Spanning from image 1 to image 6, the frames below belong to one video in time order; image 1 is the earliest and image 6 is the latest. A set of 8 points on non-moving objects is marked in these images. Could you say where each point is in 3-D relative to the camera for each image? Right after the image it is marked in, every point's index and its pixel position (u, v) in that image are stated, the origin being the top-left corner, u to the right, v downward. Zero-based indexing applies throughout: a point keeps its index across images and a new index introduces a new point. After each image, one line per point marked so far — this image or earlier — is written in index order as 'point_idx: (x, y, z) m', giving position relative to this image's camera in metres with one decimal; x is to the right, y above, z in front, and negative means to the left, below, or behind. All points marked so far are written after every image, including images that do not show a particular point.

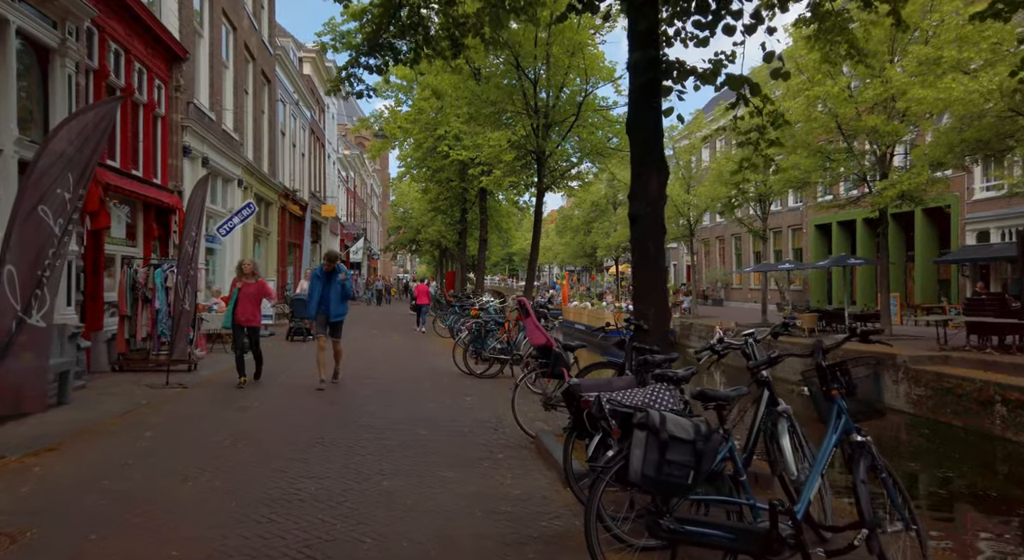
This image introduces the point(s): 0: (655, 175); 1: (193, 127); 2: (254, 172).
0: (+1.1, +0.8, +5.8) m
1: (-5.7, +2.8, +13.6) m
2: (-6.7, +2.8, +19.6) m
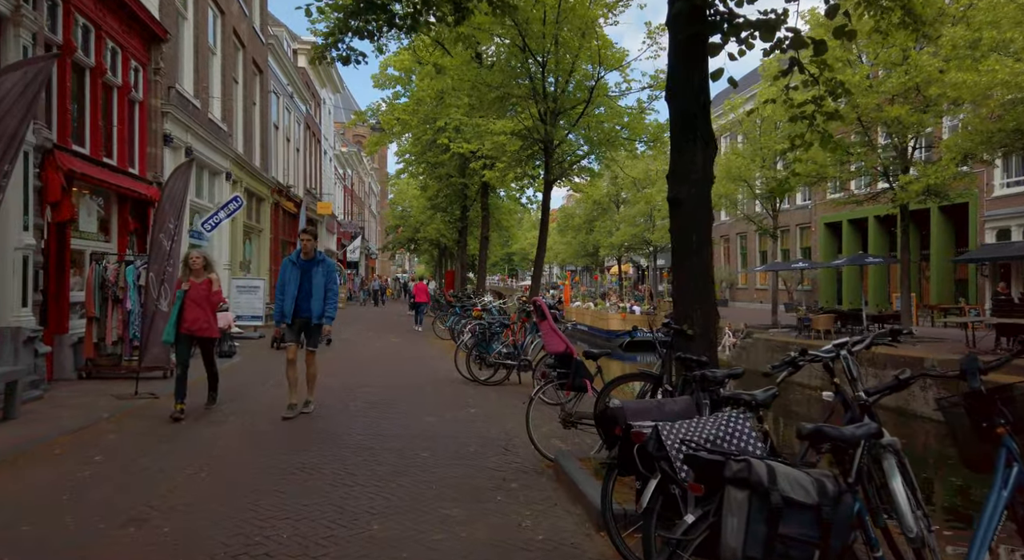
0: (+1.2, +0.8, +4.8) m
1: (-5.6, +2.8, +12.6) m
2: (-6.6, +2.8, +18.6) m
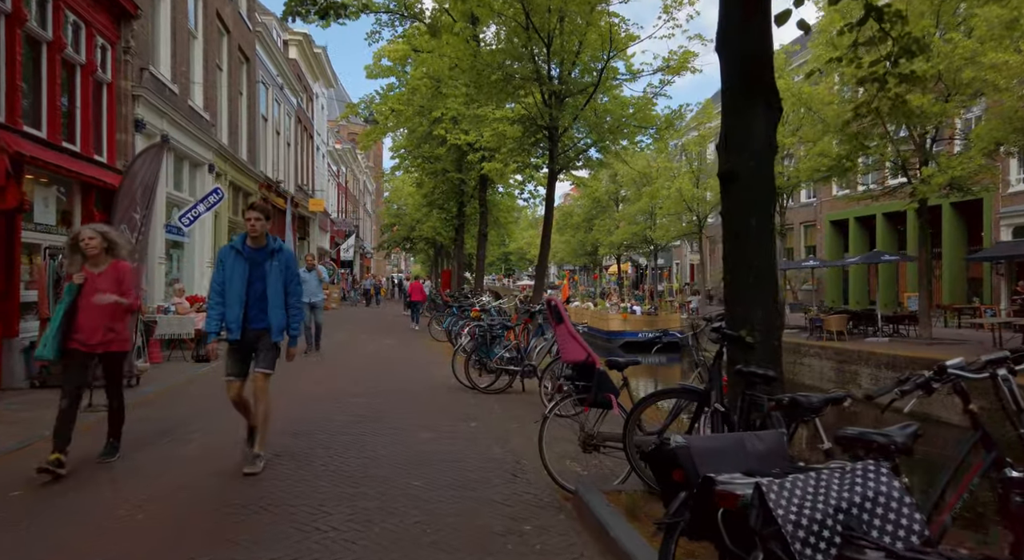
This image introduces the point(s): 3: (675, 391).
0: (+1.3, +0.9, +3.9) m
1: (-5.6, +2.8, +11.6) m
2: (-6.6, +2.8, +17.6) m
3: (+0.9, -0.6, +4.3) m
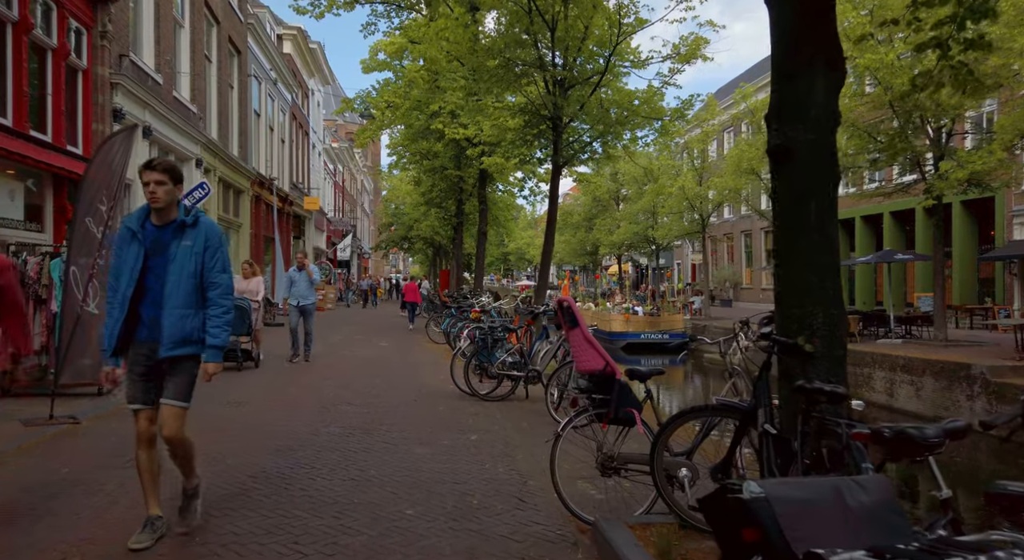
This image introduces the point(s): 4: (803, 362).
0: (+1.3, +0.9, +3.2) m
1: (-5.6, +2.8, +11.0) m
2: (-6.6, +2.8, +17.0) m
3: (+1.0, -0.6, +3.7) m
4: (+1.2, -0.3, +3.2) m
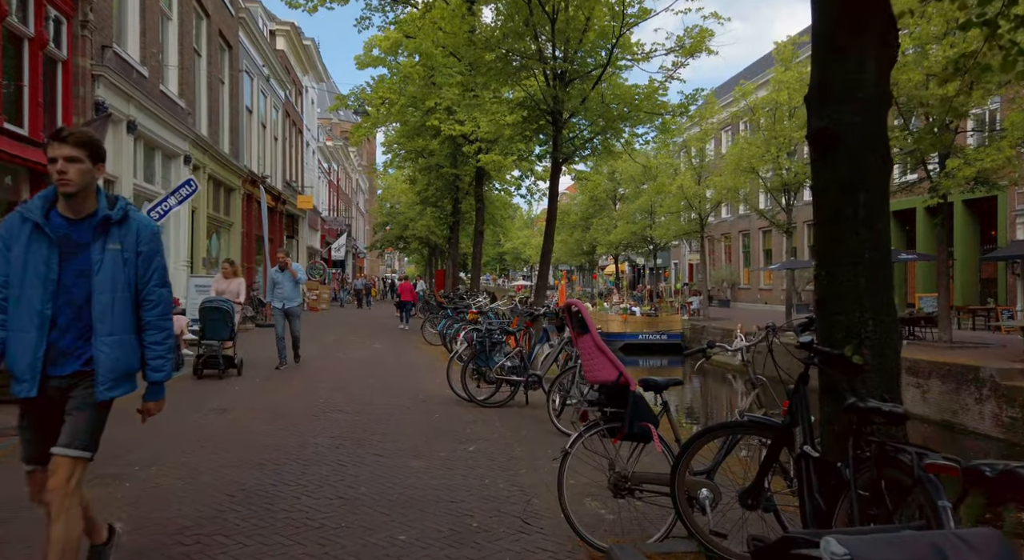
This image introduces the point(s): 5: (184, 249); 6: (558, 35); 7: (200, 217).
0: (+1.3, +0.9, +2.8) m
1: (-5.6, +2.8, +10.6) m
2: (-6.6, +2.8, +16.5) m
3: (+1.0, -0.6, +3.3) m
4: (+1.2, -0.4, +2.8) m
5: (-6.4, +0.6, +14.8) m
6: (+0.7, +3.6, +11.0) m
7: (-6.7, +1.3, +16.3) m
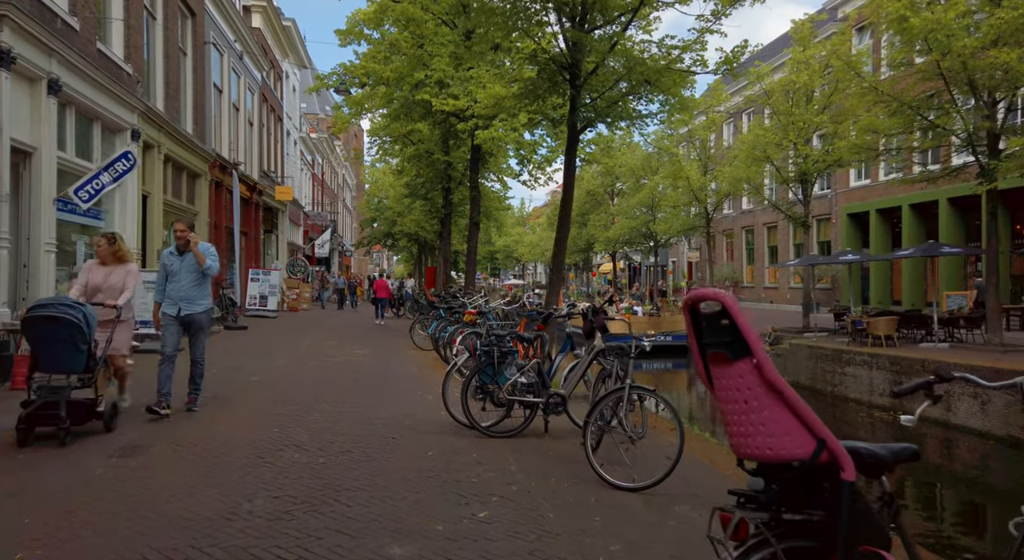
0: (+1.6, +0.9, +0.8) m
1: (-5.5, +2.9, +8.5) m
2: (-6.6, +2.9, +14.4) m
3: (+1.2, -0.6, +1.3) m
4: (+1.5, -0.3, +0.8) m
5: (-6.4, +0.7, +12.7) m
6: (+0.8, +3.7, +9.0) m
7: (-6.7, +1.4, +14.2) m
